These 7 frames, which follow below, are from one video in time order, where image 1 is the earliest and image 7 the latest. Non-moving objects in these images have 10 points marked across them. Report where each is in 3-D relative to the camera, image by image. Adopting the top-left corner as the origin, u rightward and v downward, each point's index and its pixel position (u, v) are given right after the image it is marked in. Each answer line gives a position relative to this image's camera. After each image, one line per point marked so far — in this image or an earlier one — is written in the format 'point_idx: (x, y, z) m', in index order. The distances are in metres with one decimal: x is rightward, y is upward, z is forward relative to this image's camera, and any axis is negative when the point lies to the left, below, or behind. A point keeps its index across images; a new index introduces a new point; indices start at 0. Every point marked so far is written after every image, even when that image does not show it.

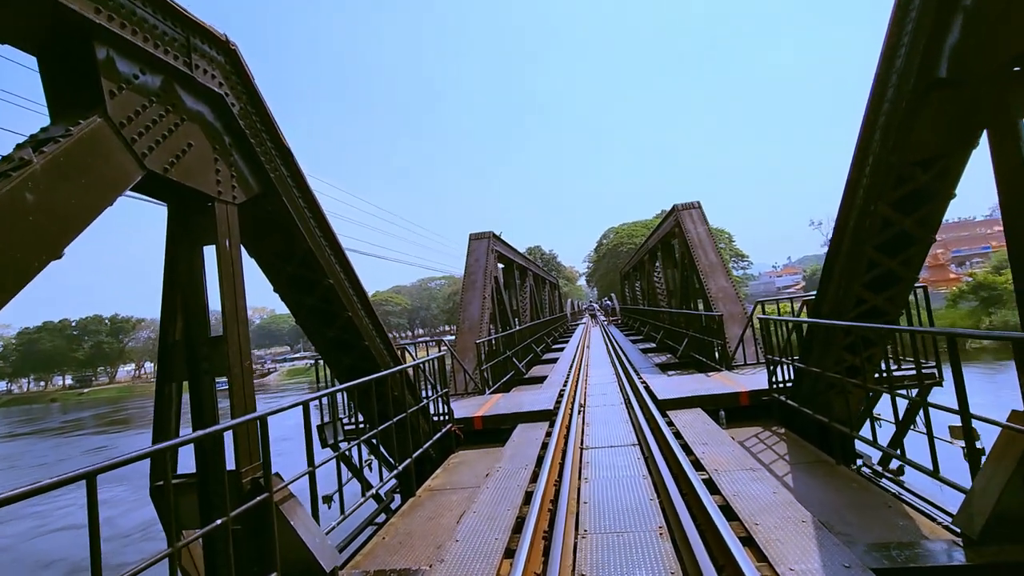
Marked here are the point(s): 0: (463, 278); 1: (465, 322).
0: (-1.1, +0.2, +12.2) m
1: (-1.0, -0.7, +11.1) m
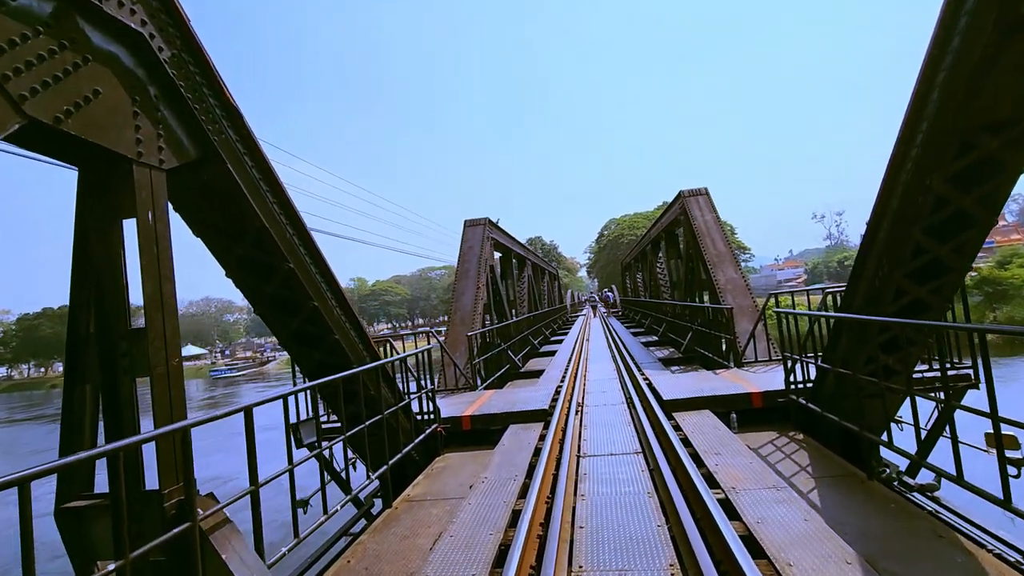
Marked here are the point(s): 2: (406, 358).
0: (-1.2, +0.5, +11.6) m
1: (-1.1, -0.5, +10.5) m
2: (-1.3, -0.8, +6.4) m
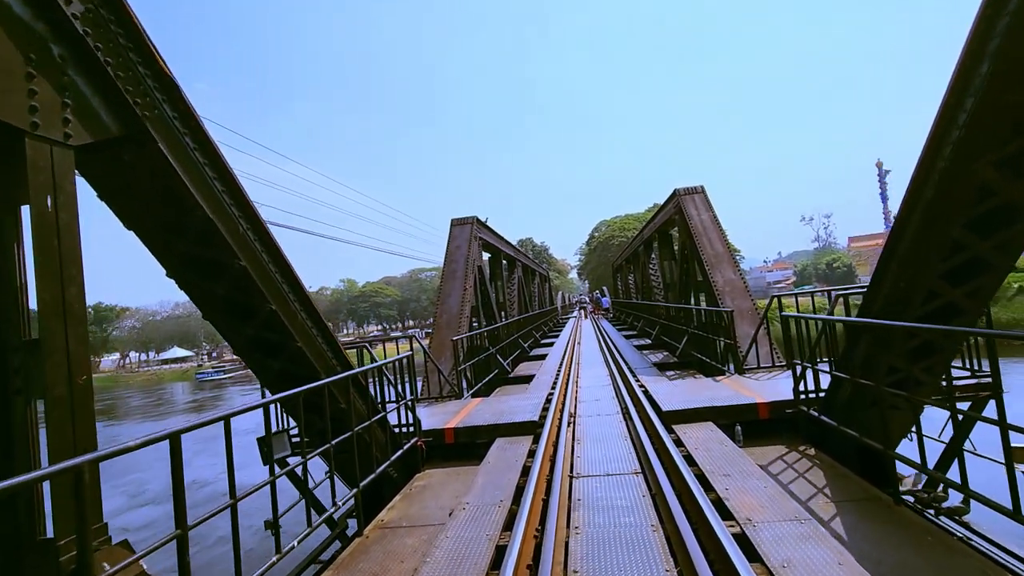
0: (-1.5, +0.4, +11.1) m
1: (-1.3, -0.5, +10.0) m
2: (-1.4, -0.9, +5.8) m
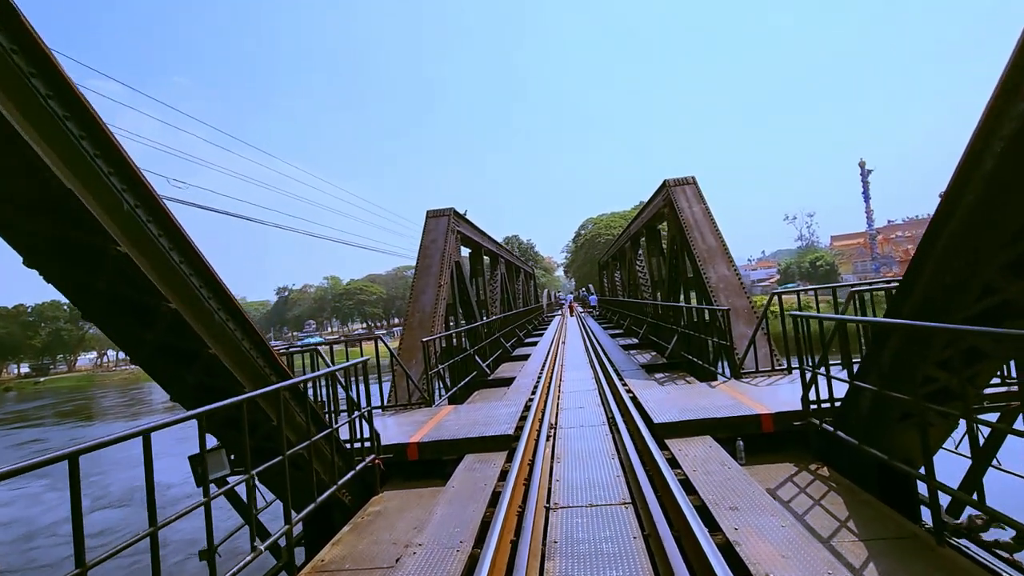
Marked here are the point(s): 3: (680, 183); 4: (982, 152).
0: (-1.9, +0.5, +10.3) m
1: (-1.7, -0.5, +9.3) m
2: (-1.7, -0.8, +5.1) m
3: (+3.3, +2.1, +10.4) m
4: (+2.5, +0.7, +2.8) m
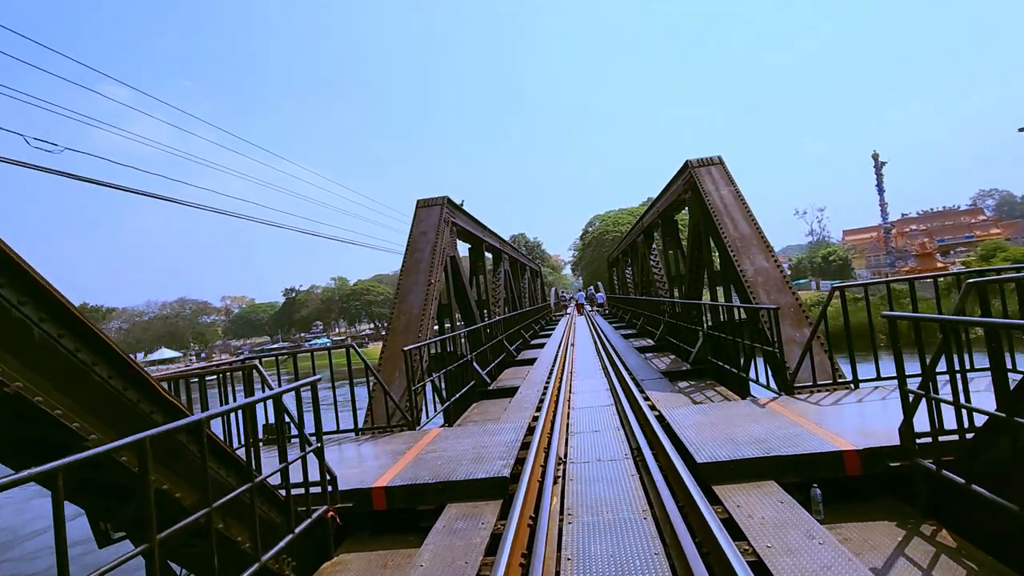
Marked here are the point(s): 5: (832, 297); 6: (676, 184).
0: (-1.9, +0.5, +9.1) m
1: (-1.7, -0.5, +8.0) m
2: (-1.8, -0.8, +3.8) m
3: (+3.3, +2.2, +9.0) m
4: (+2.4, +0.7, +1.5) m
5: (+3.6, -0.1, +6.0) m
6: (+3.2, +2.1, +10.4) m
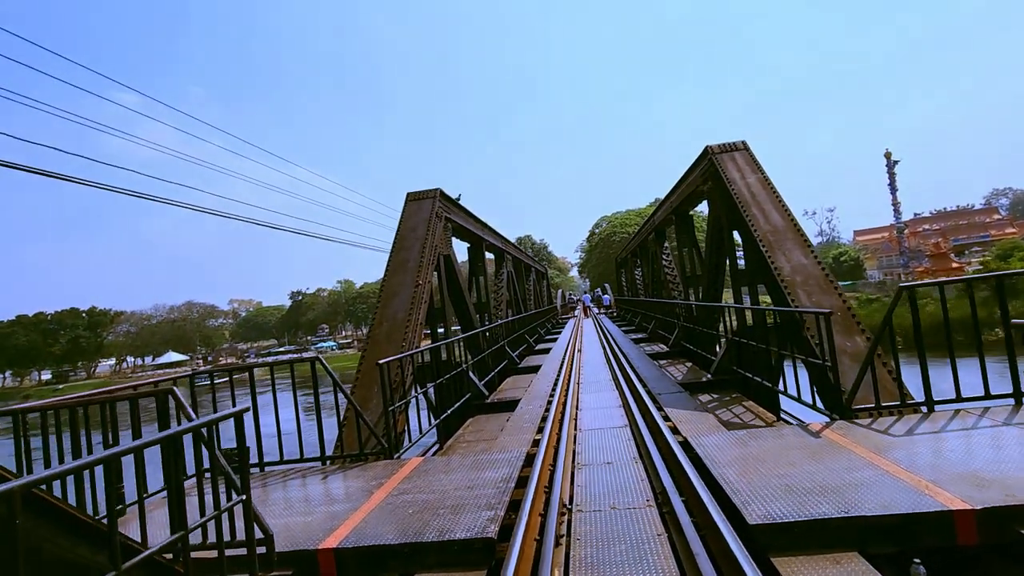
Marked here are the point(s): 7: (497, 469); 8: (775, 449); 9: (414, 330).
0: (-1.9, +0.5, +8.1) m
1: (-1.7, -0.5, +7.1) m
2: (-1.8, -0.8, +2.9) m
3: (+3.3, +2.1, +8.0) m
4: (+2.3, +0.8, +0.5) m
5: (+3.5, -0.1, +5.0) m
6: (+3.2, +2.0, +9.4) m
7: (-0.1, -1.5, +4.4) m
8: (+2.0, -1.2, +4.0) m
9: (-1.3, -0.6, +7.0) m
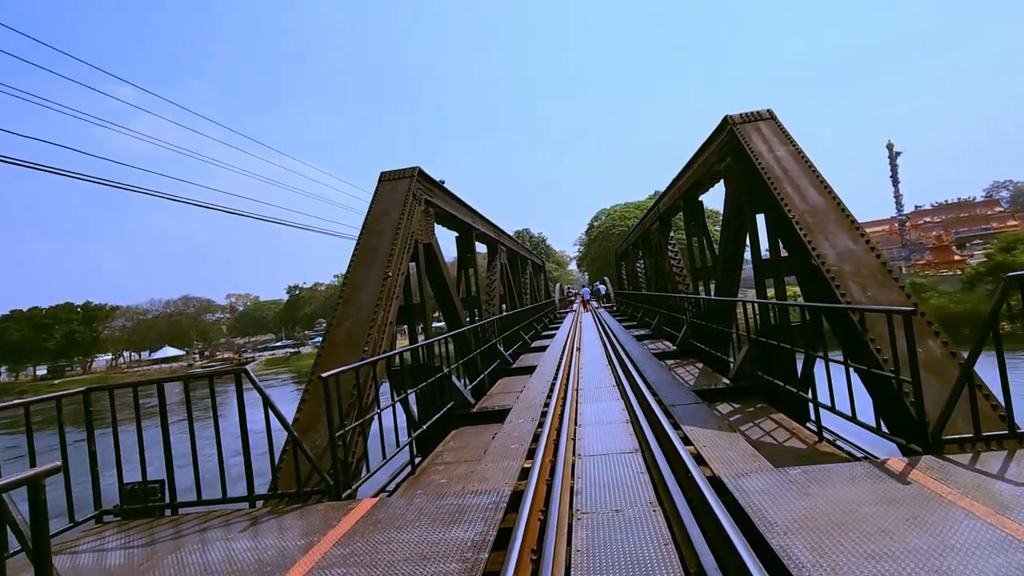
0: (-2.0, +0.6, +7.0) m
1: (-1.9, -0.4, +5.9) m
2: (-2.0, -0.8, +1.8) m
3: (+3.1, +2.2, +6.9) m
4: (+2.1, +0.8, -0.7) m
5: (+3.4, 0.0, +3.8) m
6: (+3.1, +2.2, +8.2) m
7: (-0.3, -1.5, +3.3) m
8: (+1.9, -1.2, +2.9) m
9: (-1.5, -0.5, +5.9) m
